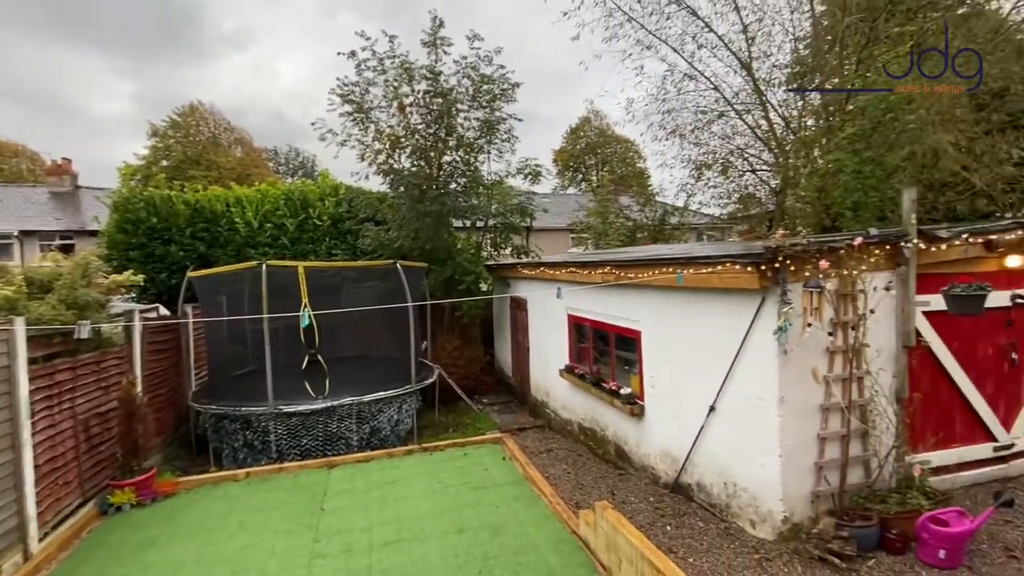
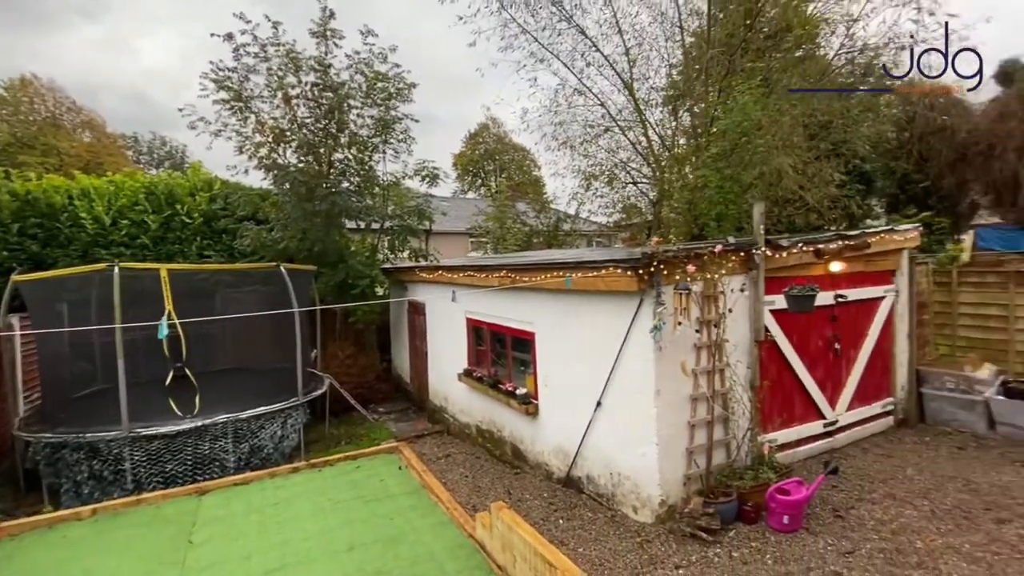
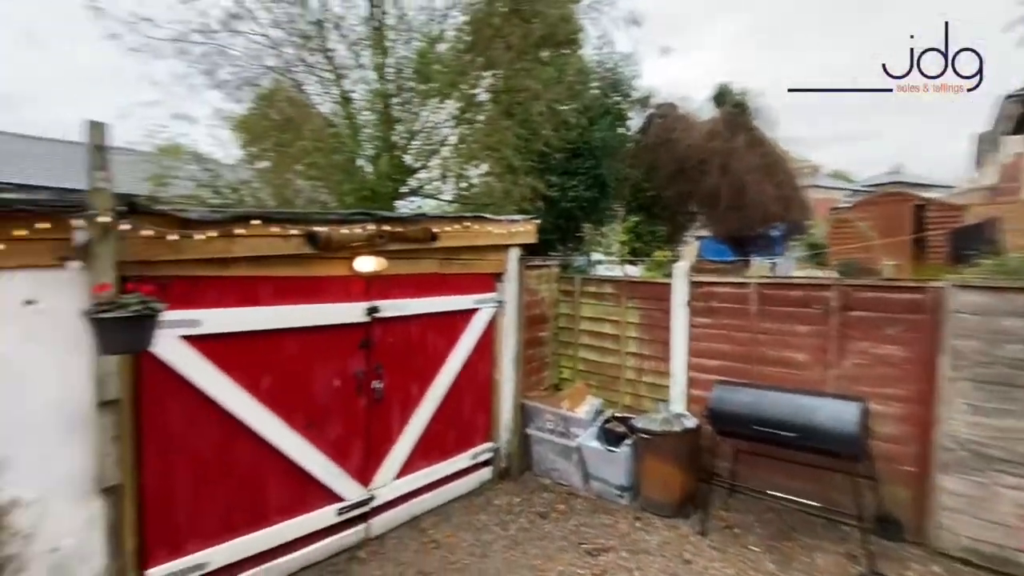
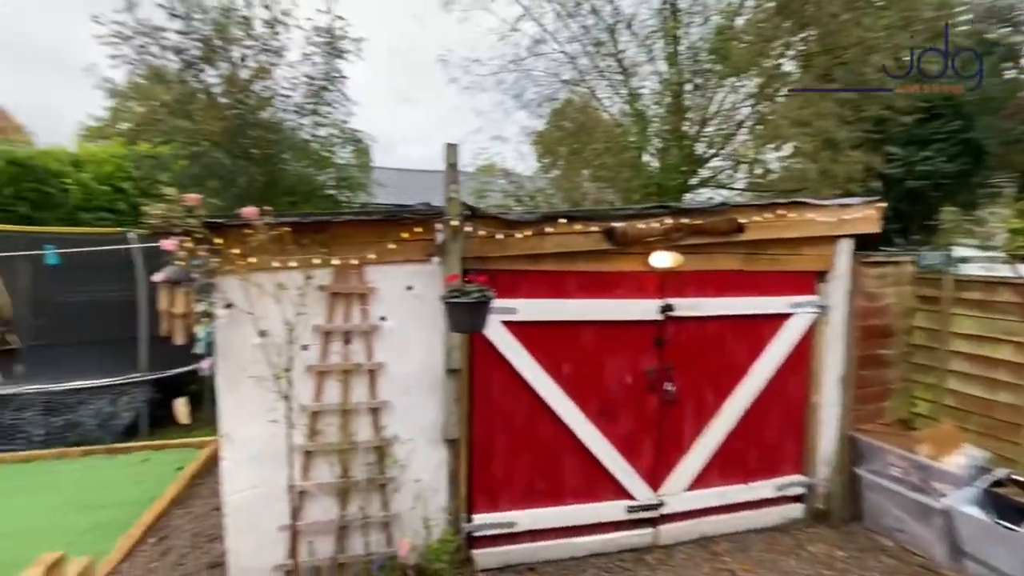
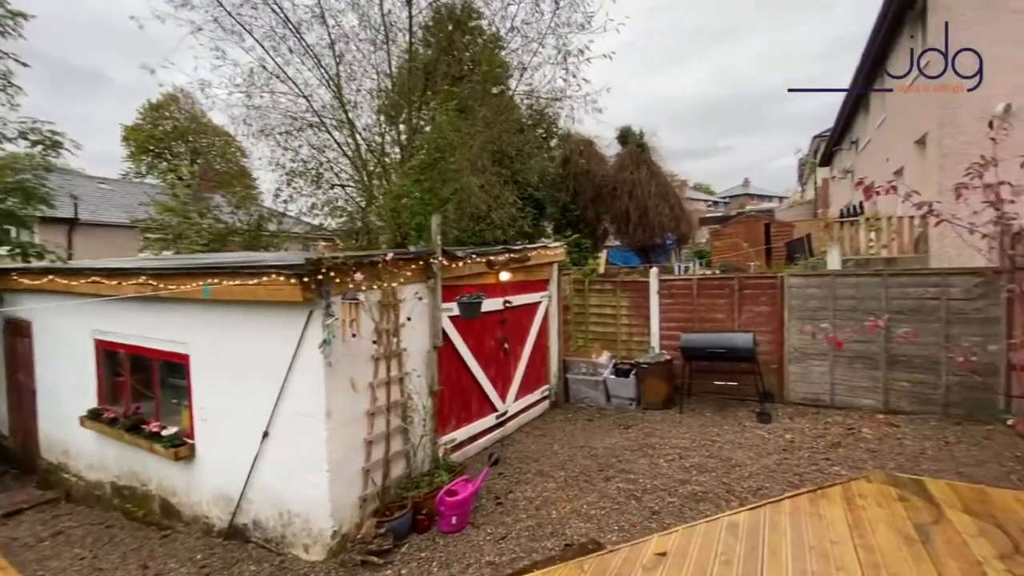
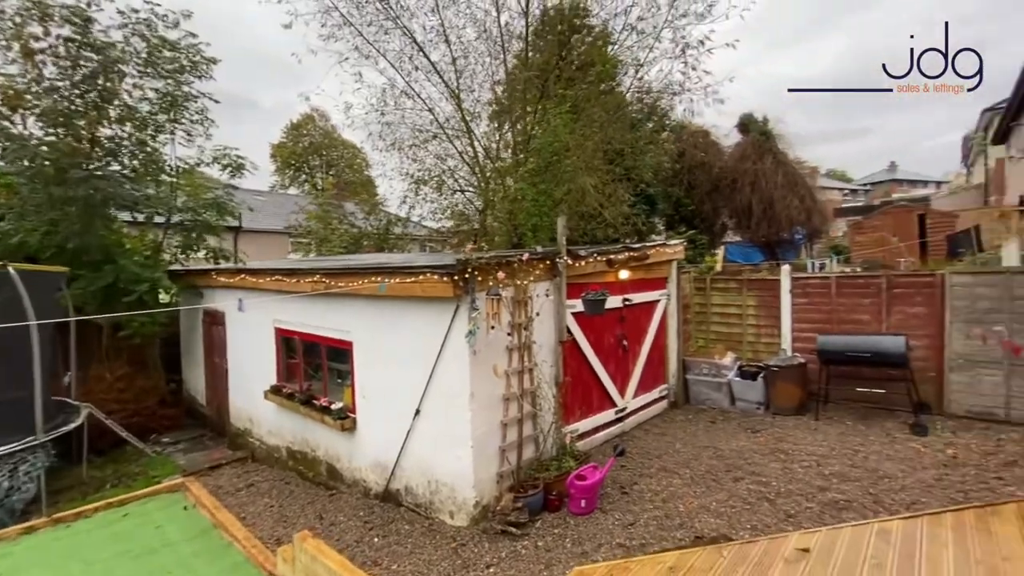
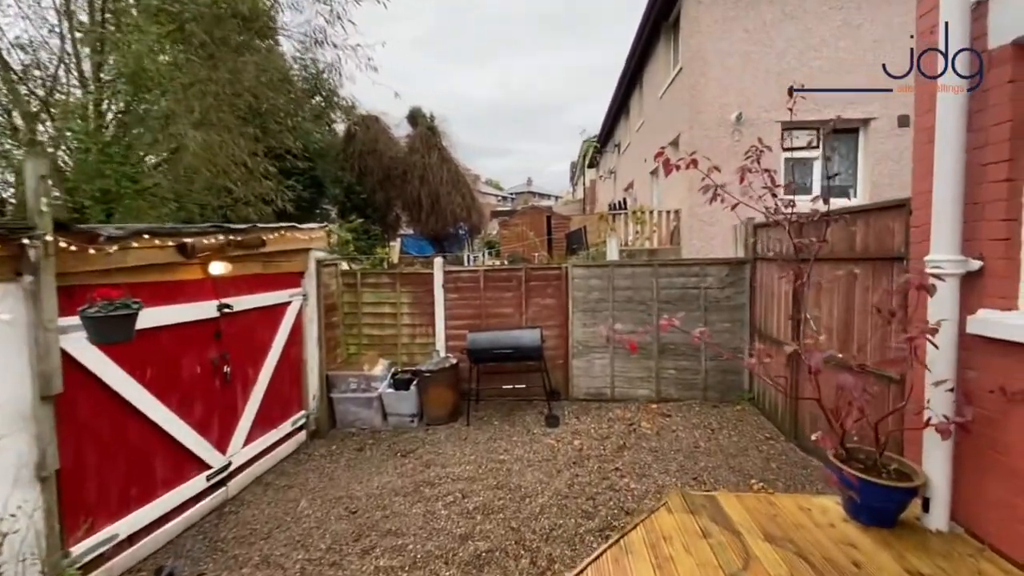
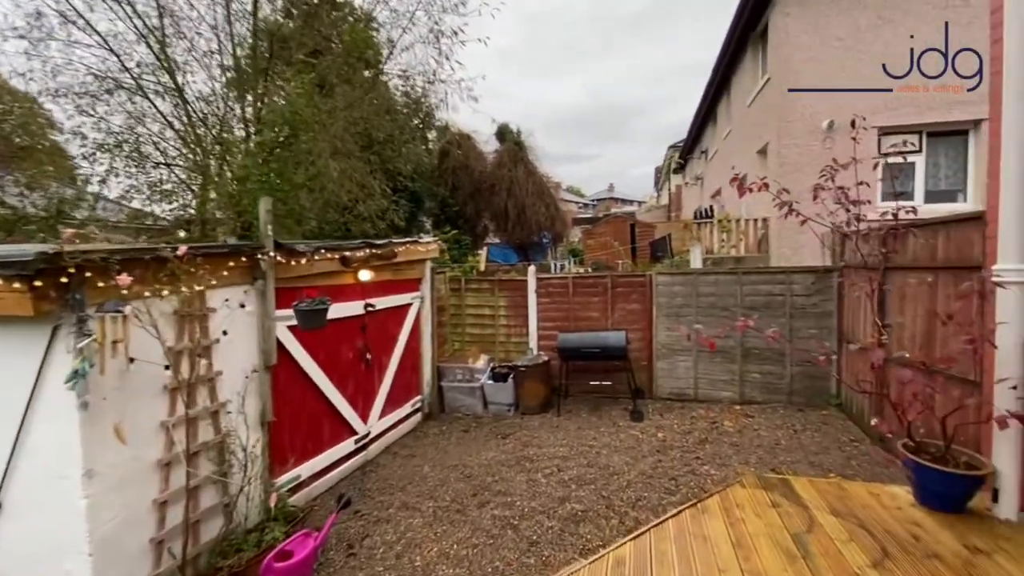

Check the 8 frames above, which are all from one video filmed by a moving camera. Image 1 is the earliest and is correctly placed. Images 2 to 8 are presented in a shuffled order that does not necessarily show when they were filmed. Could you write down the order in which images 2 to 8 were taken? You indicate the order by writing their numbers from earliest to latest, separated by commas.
2, 6, 5, 8, 7, 3, 4
